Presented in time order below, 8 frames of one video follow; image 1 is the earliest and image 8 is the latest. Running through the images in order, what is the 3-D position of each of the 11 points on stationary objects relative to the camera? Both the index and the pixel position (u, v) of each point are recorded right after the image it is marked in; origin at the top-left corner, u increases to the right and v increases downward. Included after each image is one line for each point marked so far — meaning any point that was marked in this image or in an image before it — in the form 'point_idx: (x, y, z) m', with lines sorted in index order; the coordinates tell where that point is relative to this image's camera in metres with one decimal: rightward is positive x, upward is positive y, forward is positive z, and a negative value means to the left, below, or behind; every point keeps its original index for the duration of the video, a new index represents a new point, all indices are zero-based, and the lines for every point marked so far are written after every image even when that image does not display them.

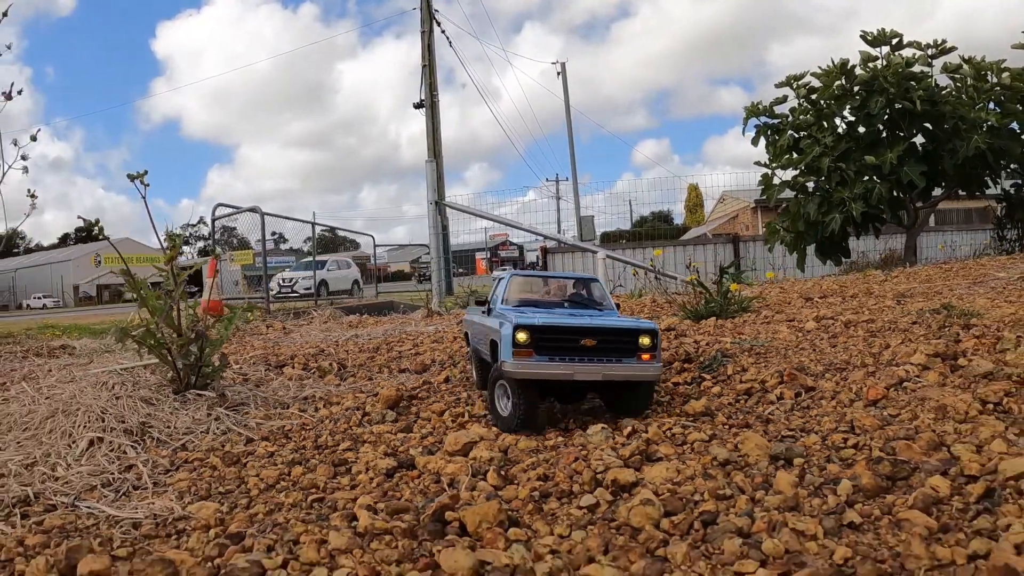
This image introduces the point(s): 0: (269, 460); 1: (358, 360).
0: (-1.2, -0.8, +3.7) m
1: (-1.2, -0.6, +6.0) m
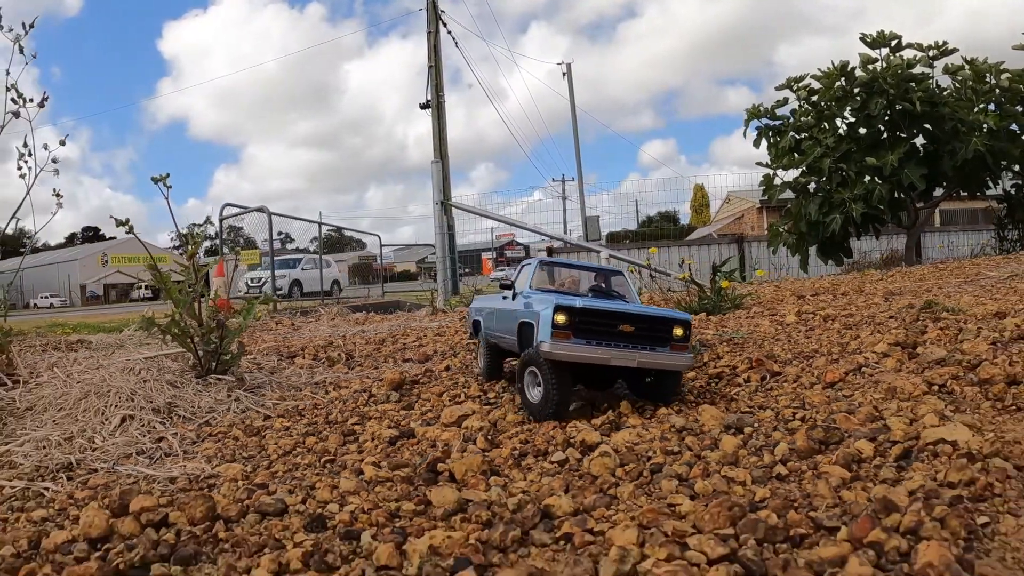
0: (-1.3, -0.7, +4.0) m
1: (-1.3, -0.5, +6.3) m
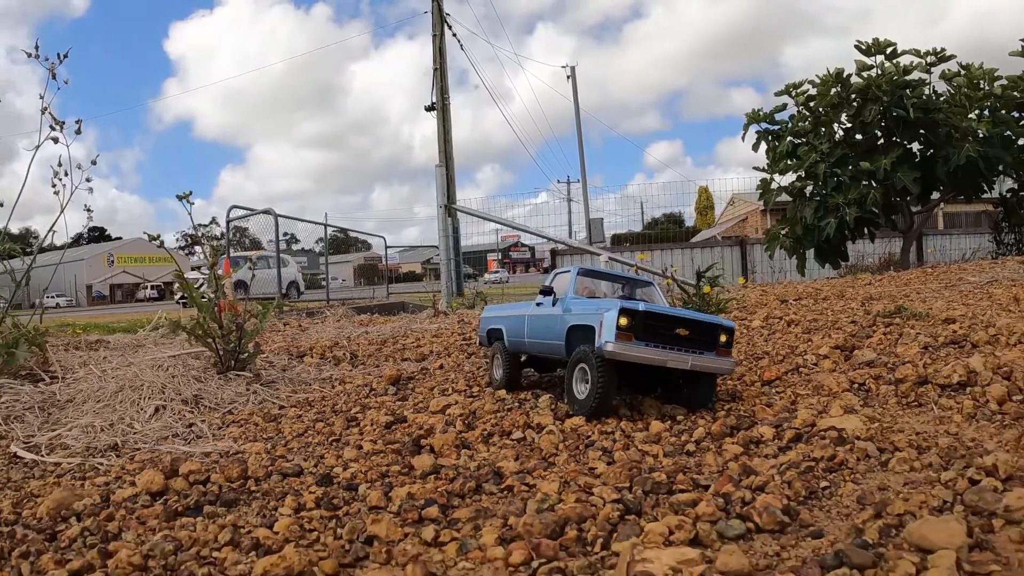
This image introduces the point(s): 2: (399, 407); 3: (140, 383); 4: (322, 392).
0: (-1.4, -0.8, +4.6) m
1: (-1.4, -0.6, +6.9) m
2: (-0.7, -0.7, +4.8) m
3: (-2.5, -0.6, +4.9) m
4: (-1.4, -0.7, +5.3) m
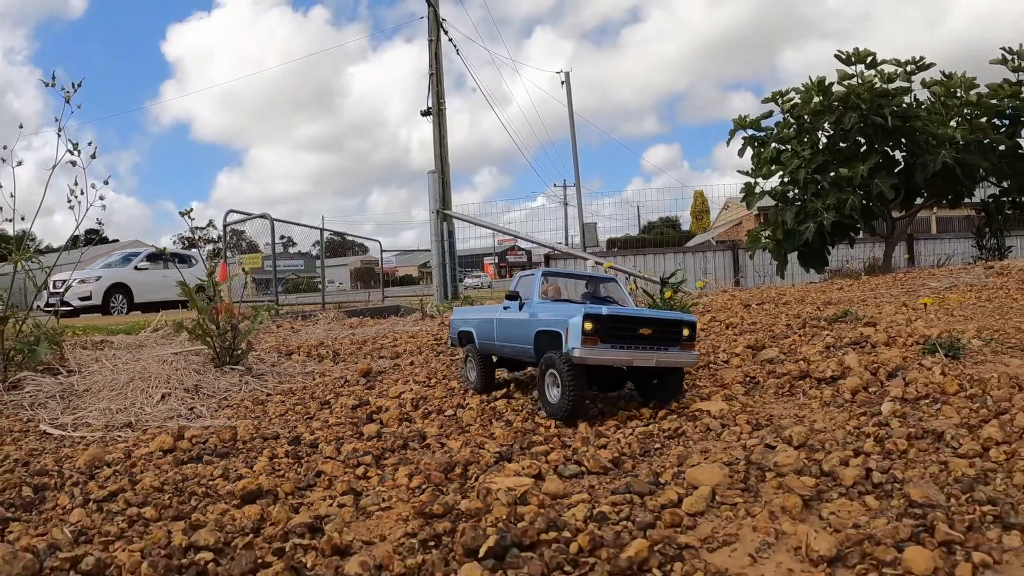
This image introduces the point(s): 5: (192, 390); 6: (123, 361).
0: (-1.7, -0.8, +5.4) m
1: (-1.7, -0.6, +7.7) m
2: (-1.1, -0.8, +5.6) m
3: (-2.8, -0.7, +5.6) m
4: (-1.7, -0.8, +6.0) m
5: (-2.4, -0.8, +5.5) m
6: (-3.5, -0.6, +6.5) m
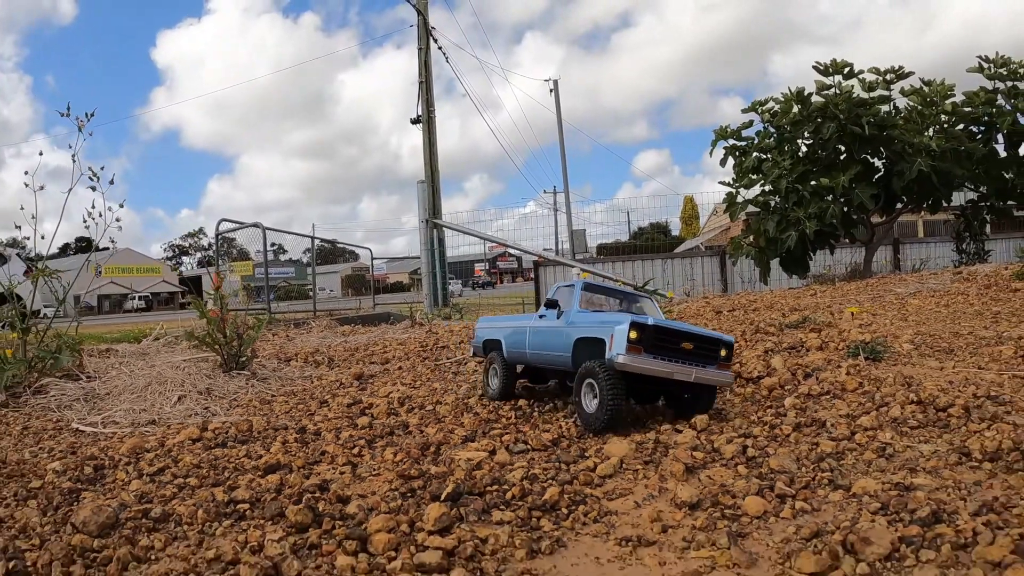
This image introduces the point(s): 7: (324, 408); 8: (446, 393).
0: (-1.9, -0.9, +6.0) m
1: (-1.9, -0.8, +8.3) m
2: (-1.3, -0.9, +6.2) m
3: (-3.0, -0.8, +6.3) m
4: (-1.9, -0.9, +6.7) m
5: (-2.6, -0.9, +6.1) m
6: (-3.7, -0.8, +7.2) m
7: (-1.4, -0.9, +5.7) m
8: (-0.6, -0.9, +6.4) m
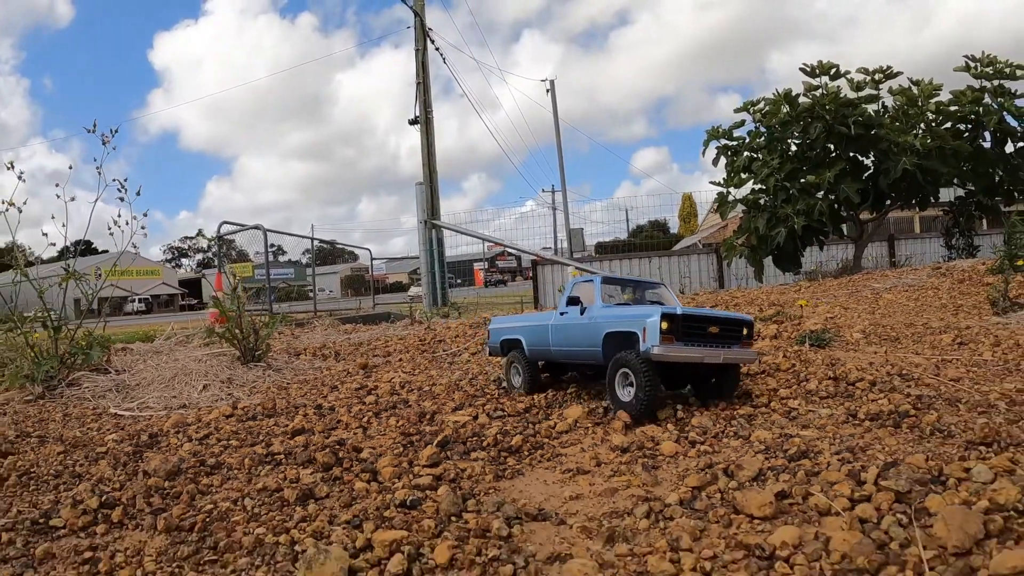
0: (-2.0, -0.9, +6.7) m
1: (-2.0, -0.8, +9.0) m
2: (-1.4, -0.9, +6.9) m
3: (-3.1, -0.8, +7.0) m
4: (-2.0, -0.9, +7.4) m
5: (-2.7, -0.9, +6.9) m
6: (-3.8, -0.8, +7.9) m
7: (-1.6, -0.9, +6.4) m
8: (-0.7, -0.9, +7.1) m
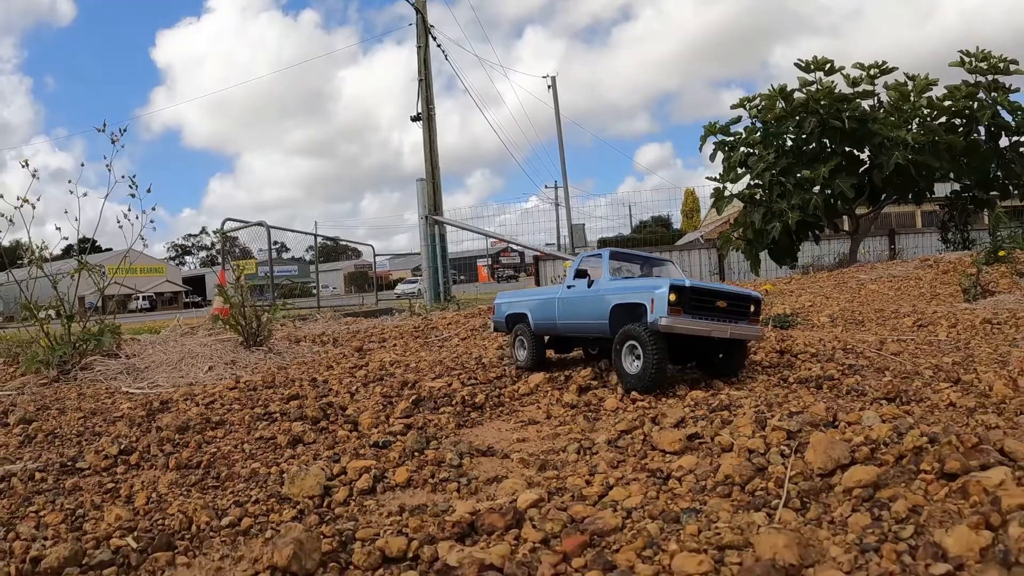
0: (-2.2, -0.8, +7.2) m
1: (-2.2, -0.6, +9.5) m
2: (-1.5, -0.8, +7.4) m
3: (-3.2, -0.7, +7.5) m
4: (-2.2, -0.8, +7.9) m
5: (-2.8, -0.8, +7.3) m
6: (-3.9, -0.7, +8.4) m
7: (-1.7, -0.8, +6.9) m
8: (-0.8, -0.8, +7.6) m
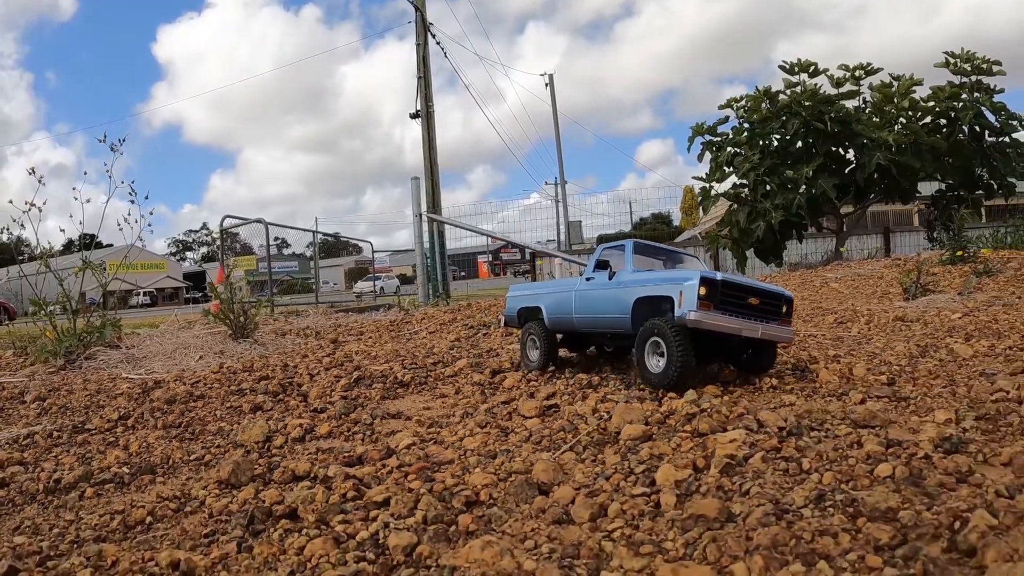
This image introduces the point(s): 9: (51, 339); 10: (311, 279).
0: (-2.6, -0.8, +8.1) m
1: (-2.6, -0.6, +10.4) m
2: (-2.0, -0.8, +8.3) m
3: (-3.7, -0.7, +8.3) m
4: (-2.6, -0.7, +8.7) m
5: (-3.3, -0.7, +8.2) m
6: (-4.4, -0.6, +9.2) m
7: (-2.2, -0.8, +7.7) m
8: (-1.3, -0.7, +8.4) m
9: (-5.6, -0.6, +9.0) m
10: (-5.1, +0.2, +17.9) m
